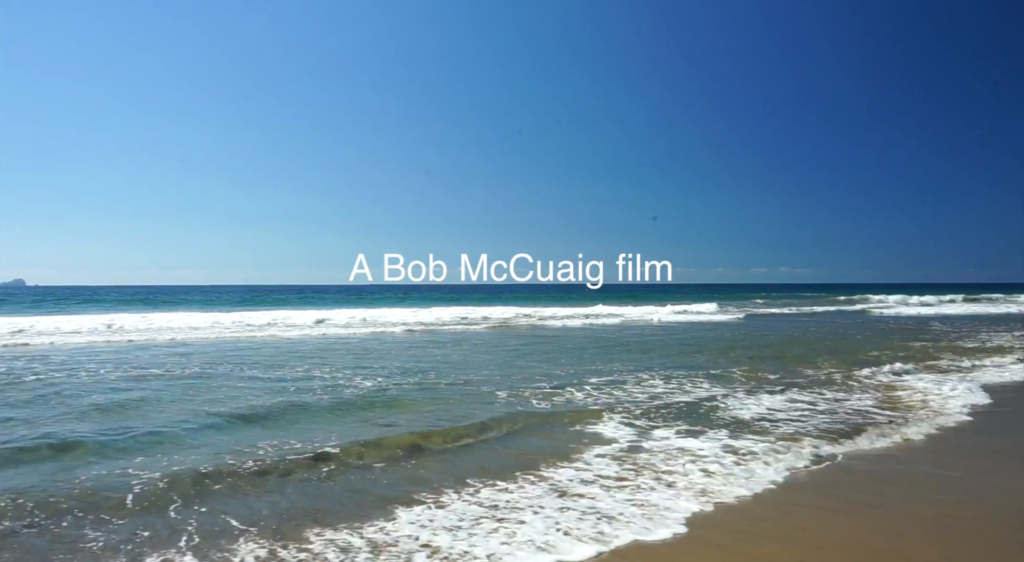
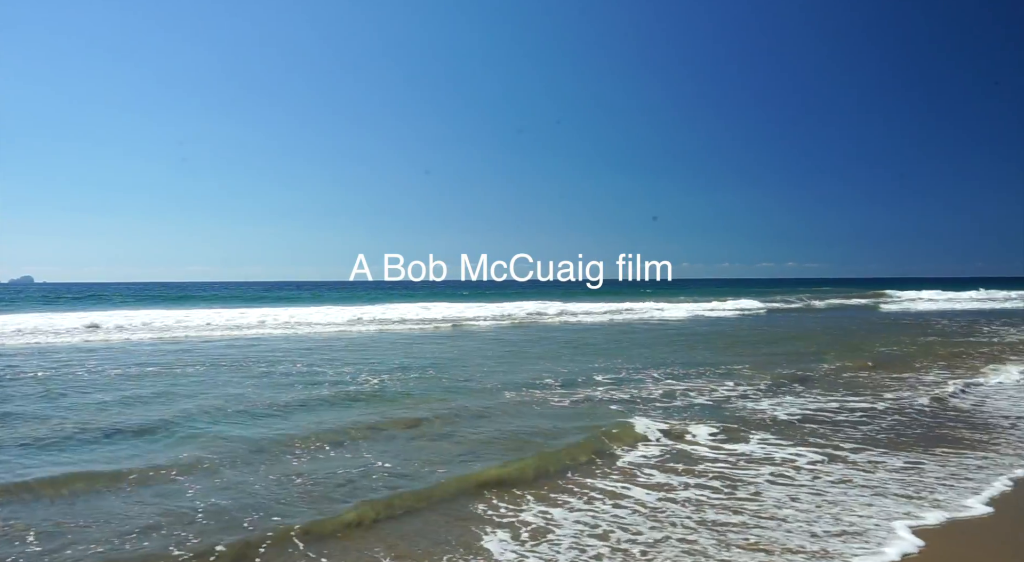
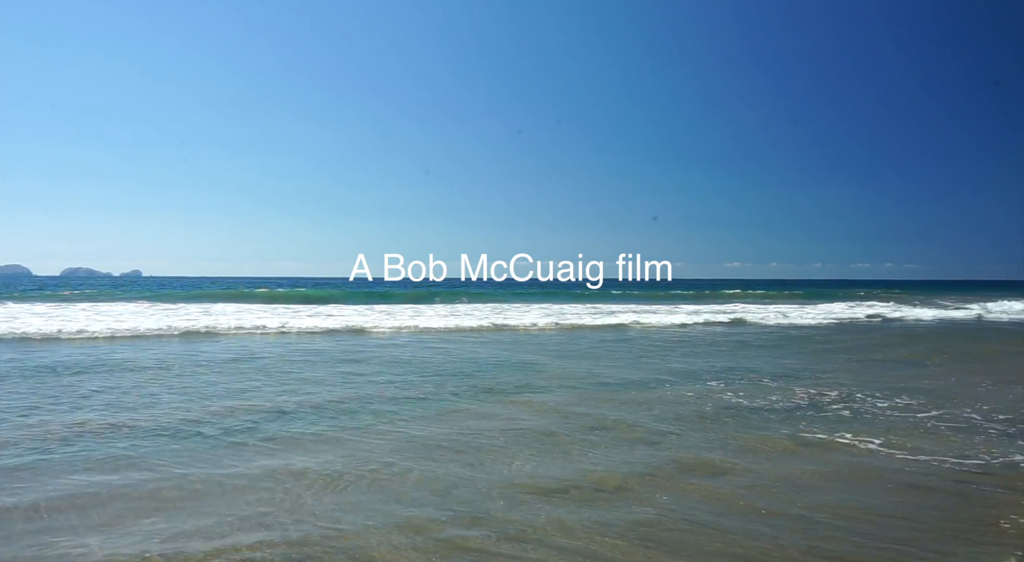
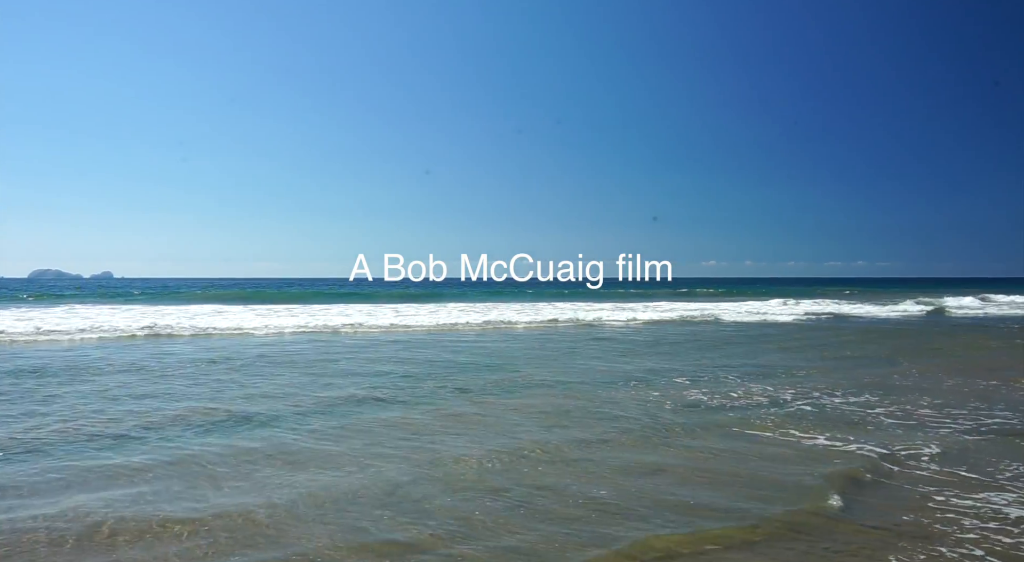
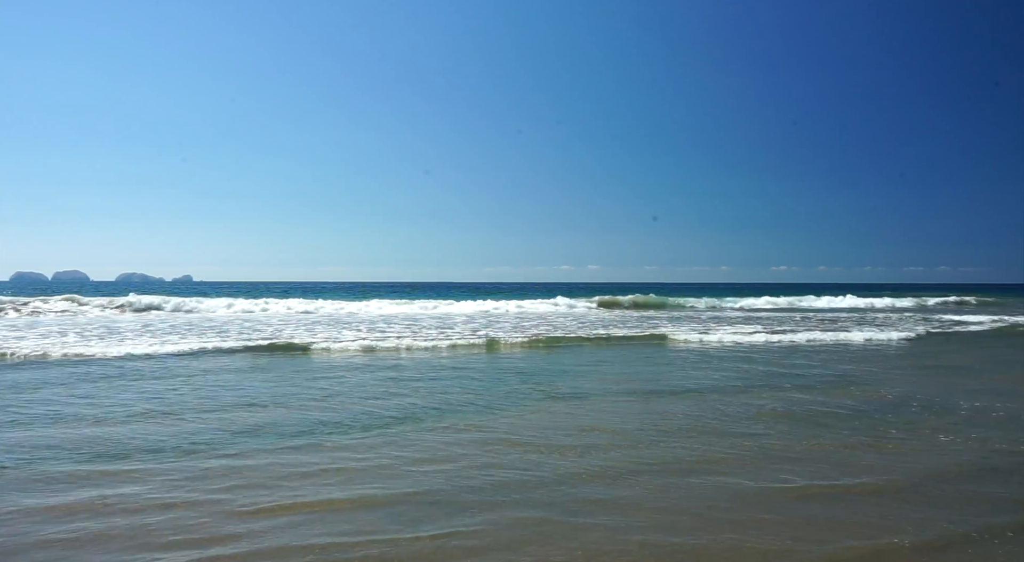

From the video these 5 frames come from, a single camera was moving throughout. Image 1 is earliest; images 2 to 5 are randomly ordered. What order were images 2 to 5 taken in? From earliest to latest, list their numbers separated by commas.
2, 4, 3, 5
